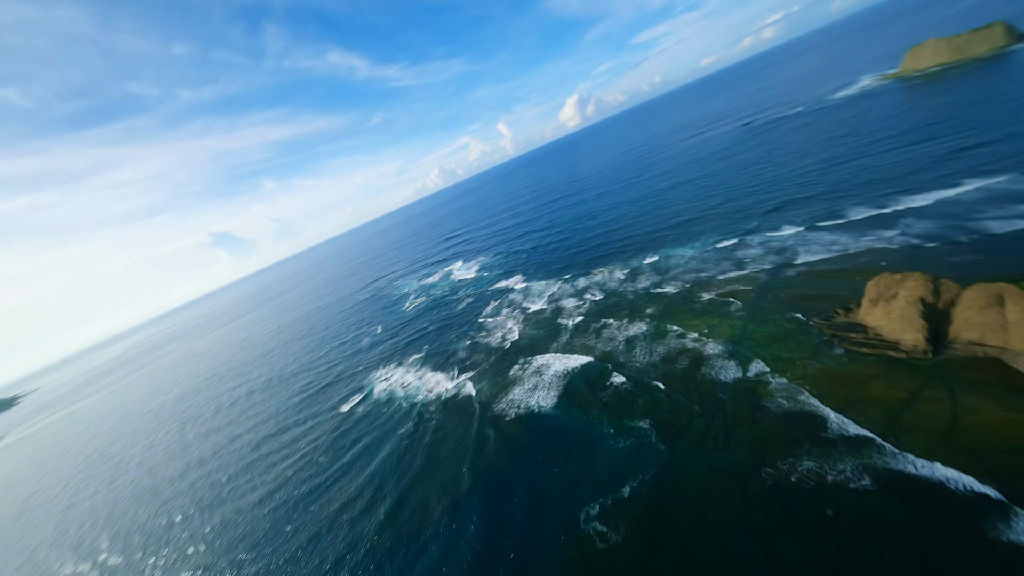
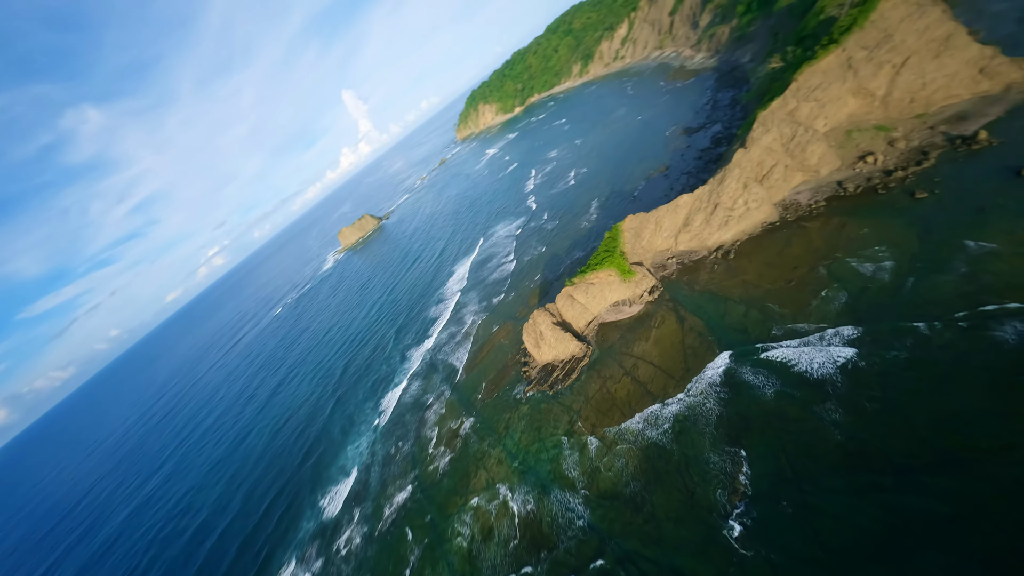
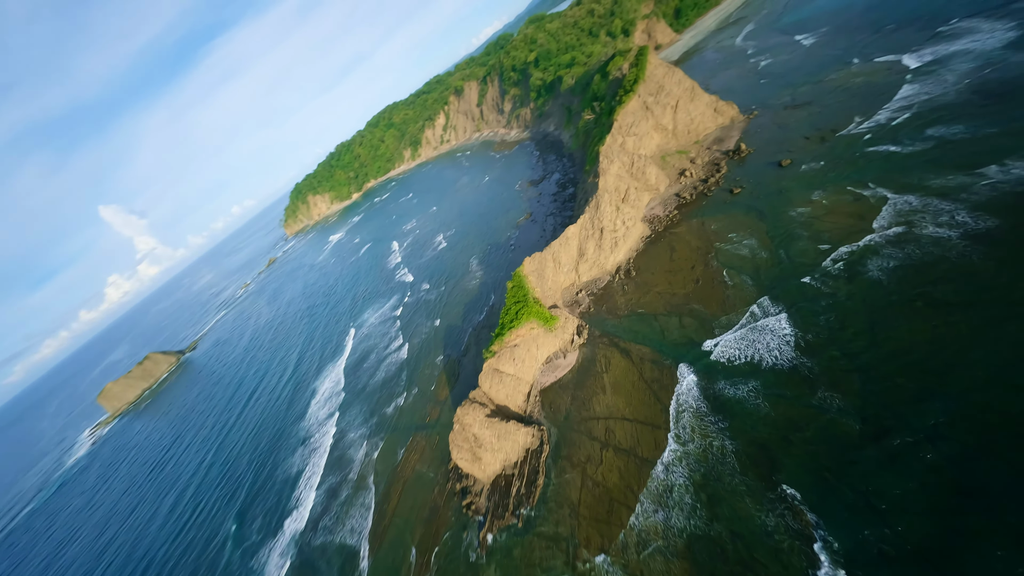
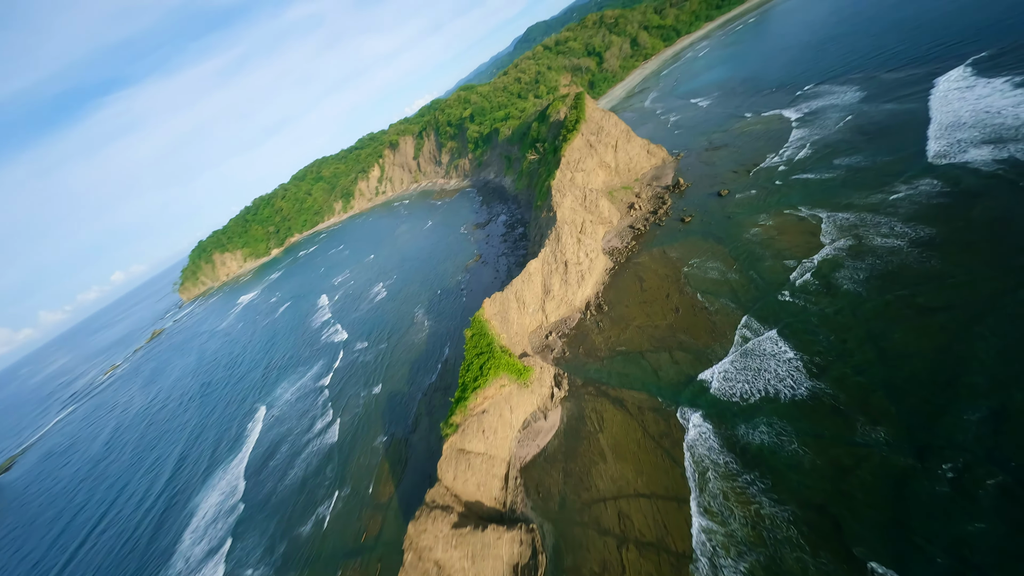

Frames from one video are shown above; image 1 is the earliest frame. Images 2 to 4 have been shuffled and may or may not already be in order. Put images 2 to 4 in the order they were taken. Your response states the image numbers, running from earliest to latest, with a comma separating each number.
2, 3, 4
